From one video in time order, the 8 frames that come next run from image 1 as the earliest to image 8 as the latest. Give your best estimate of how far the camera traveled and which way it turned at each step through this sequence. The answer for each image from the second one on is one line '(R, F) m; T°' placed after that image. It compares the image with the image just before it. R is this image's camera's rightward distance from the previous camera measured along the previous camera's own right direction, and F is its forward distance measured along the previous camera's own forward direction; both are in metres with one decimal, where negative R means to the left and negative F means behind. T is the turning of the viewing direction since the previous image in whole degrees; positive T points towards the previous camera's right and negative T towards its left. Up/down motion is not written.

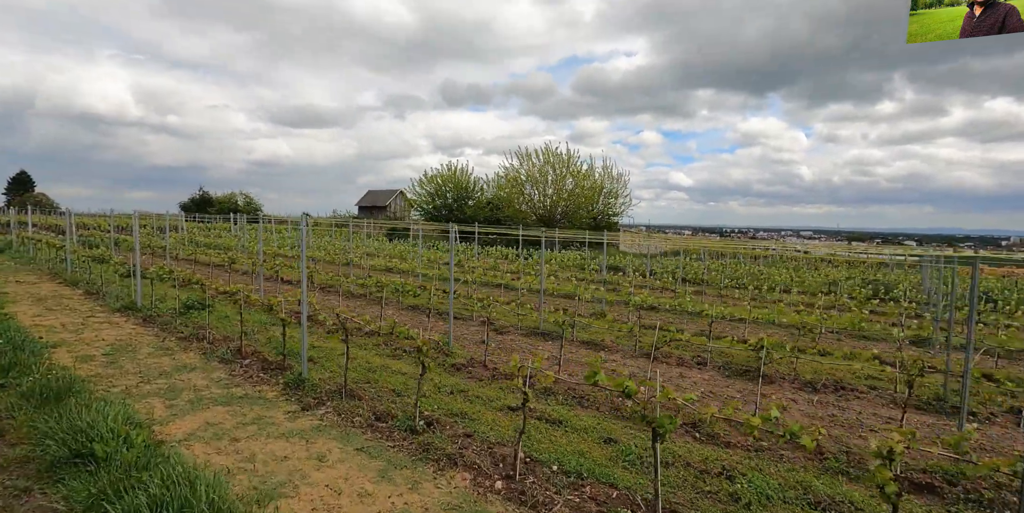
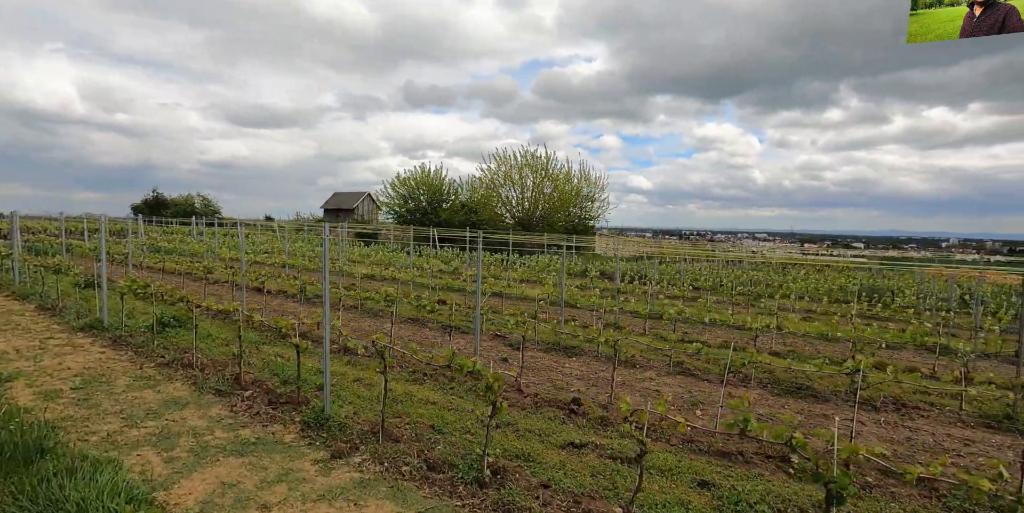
(-0.9, +0.8) m; +4°
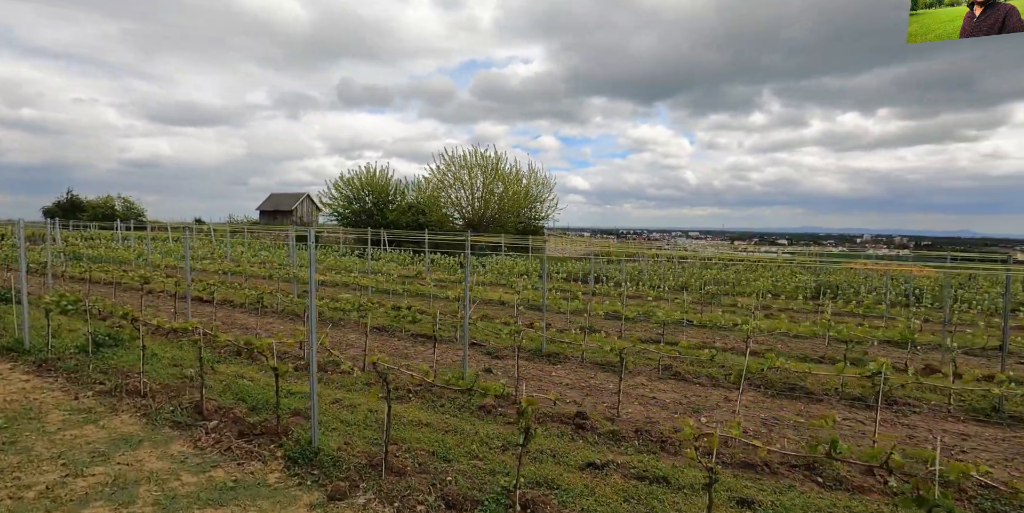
(-0.6, +0.5) m; +6°
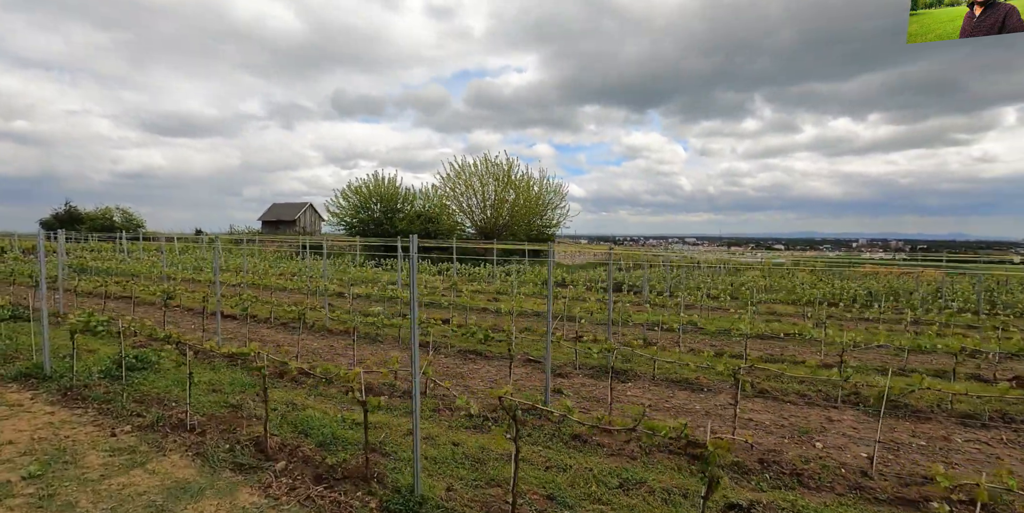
(-1.0, +0.7) m; +1°
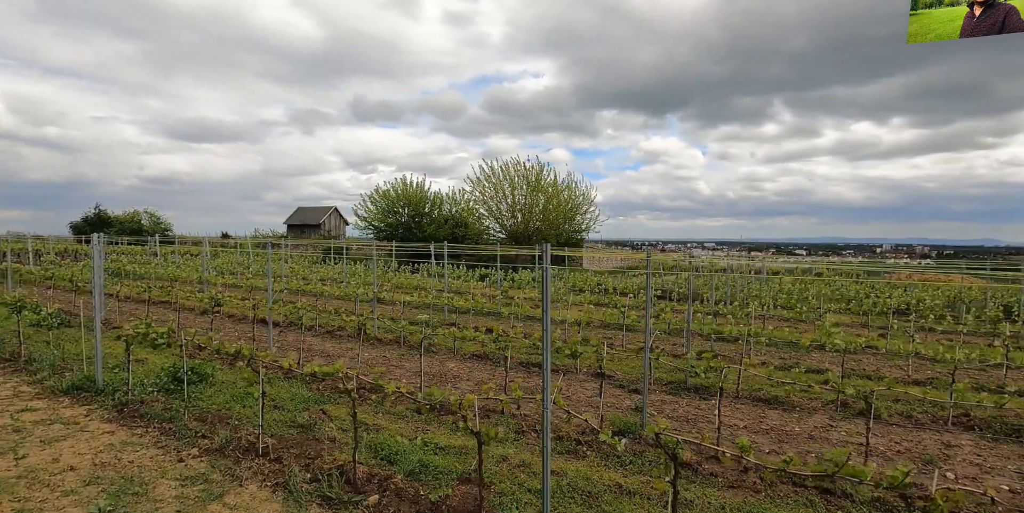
(-0.8, +0.5) m; -2°
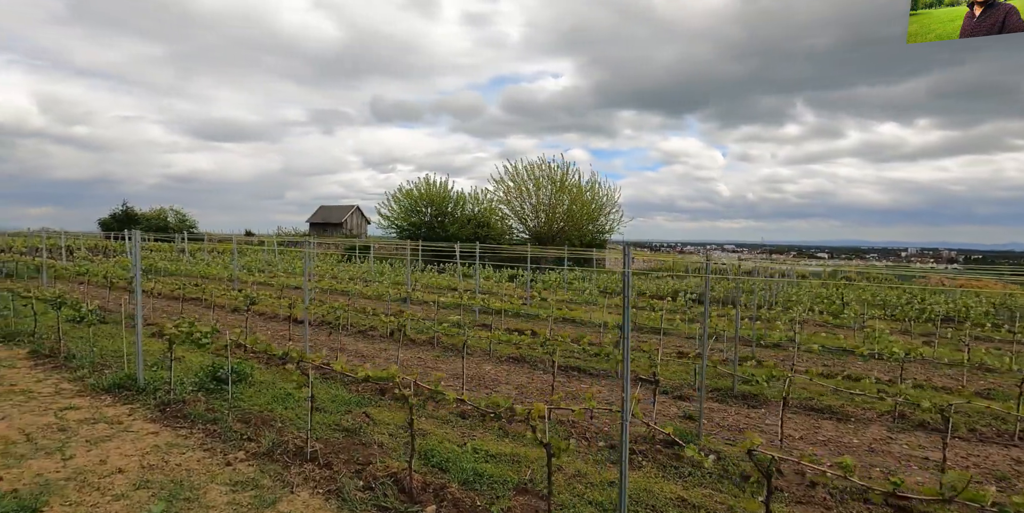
(-0.3, +0.2) m; -2°
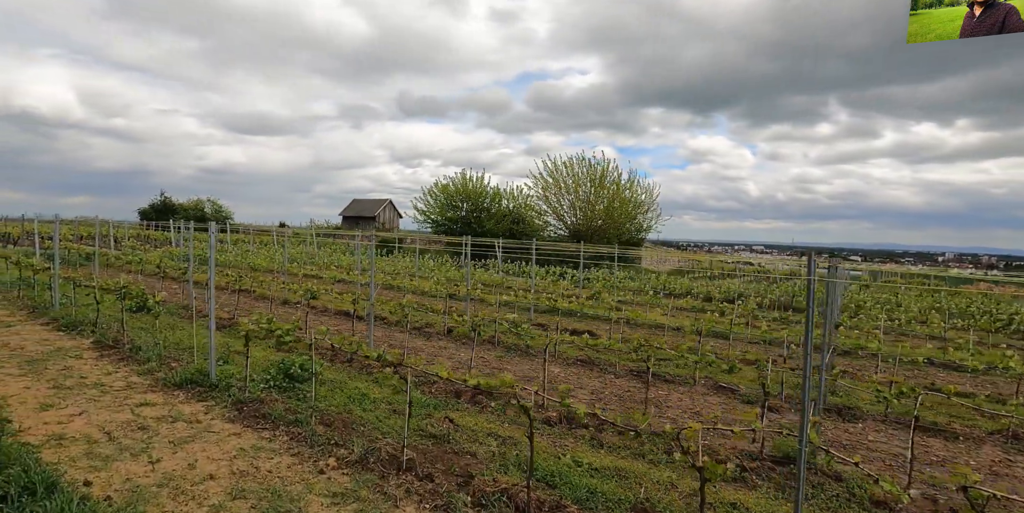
(-0.7, +0.4) m; -2°
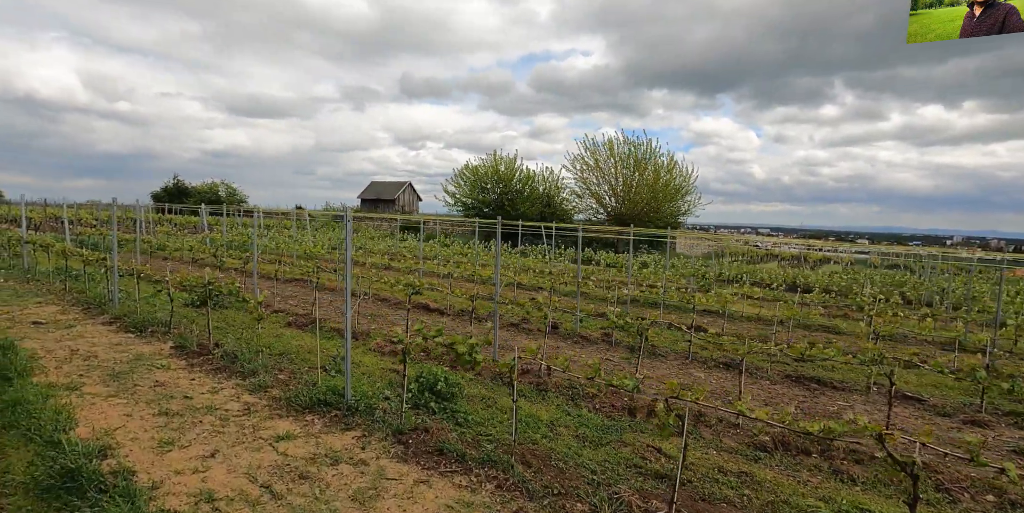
(-1.7, +1.1) m; 0°
